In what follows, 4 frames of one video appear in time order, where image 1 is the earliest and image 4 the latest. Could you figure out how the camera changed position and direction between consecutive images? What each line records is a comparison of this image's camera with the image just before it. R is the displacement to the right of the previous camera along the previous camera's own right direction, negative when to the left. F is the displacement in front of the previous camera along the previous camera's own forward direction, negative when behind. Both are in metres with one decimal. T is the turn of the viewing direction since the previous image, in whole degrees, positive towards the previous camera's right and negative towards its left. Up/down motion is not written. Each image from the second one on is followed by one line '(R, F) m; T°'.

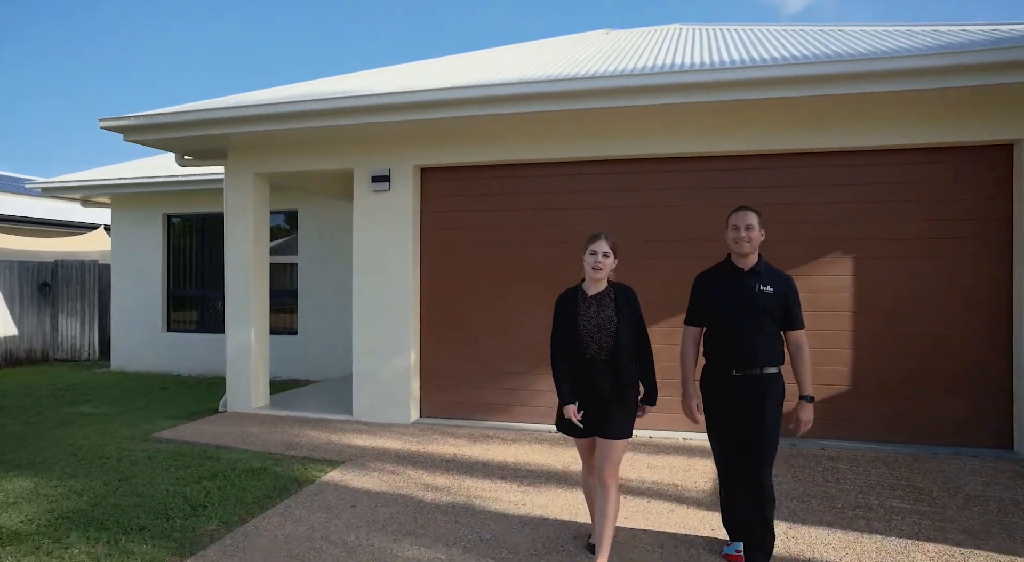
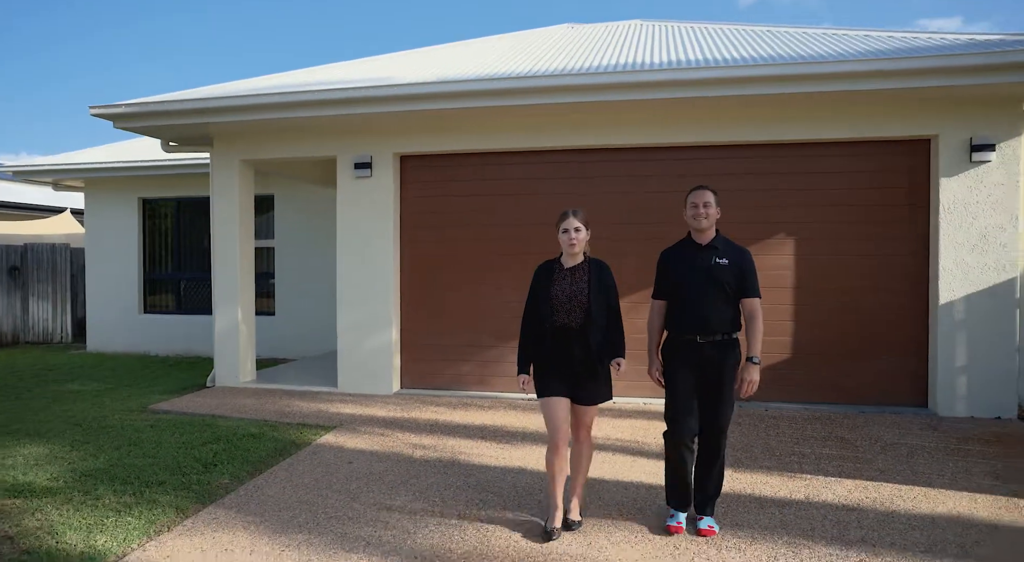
(-0.1, -0.5) m; +3°
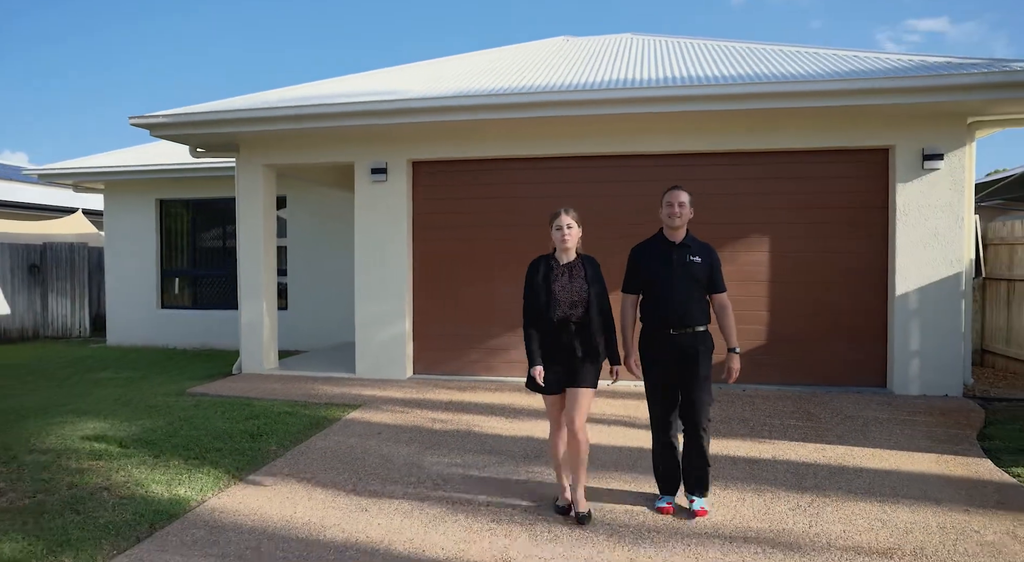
(-0.1, -0.6) m; +1°
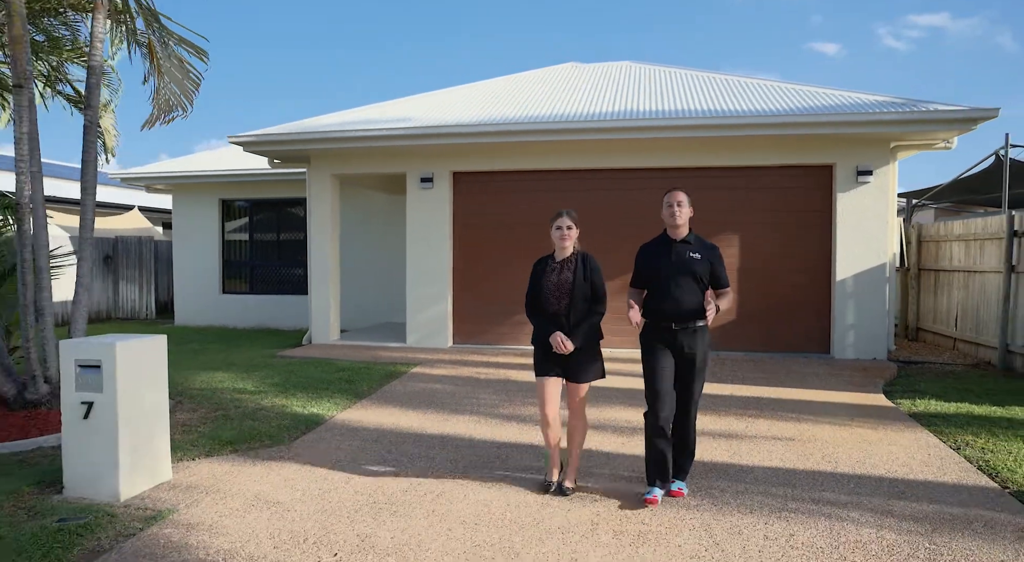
(-0.3, -1.7) m; 0°
